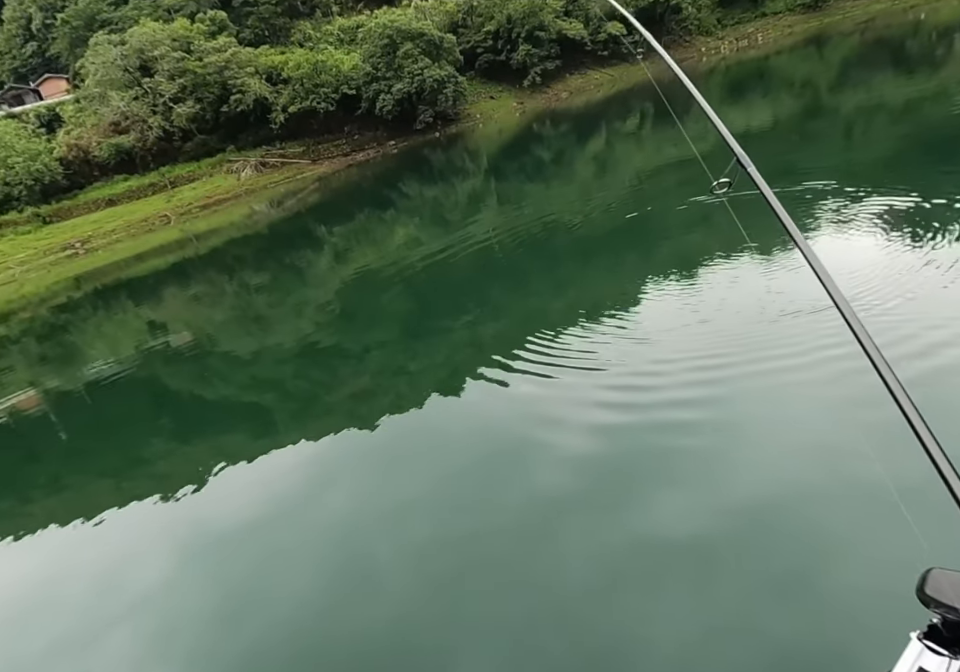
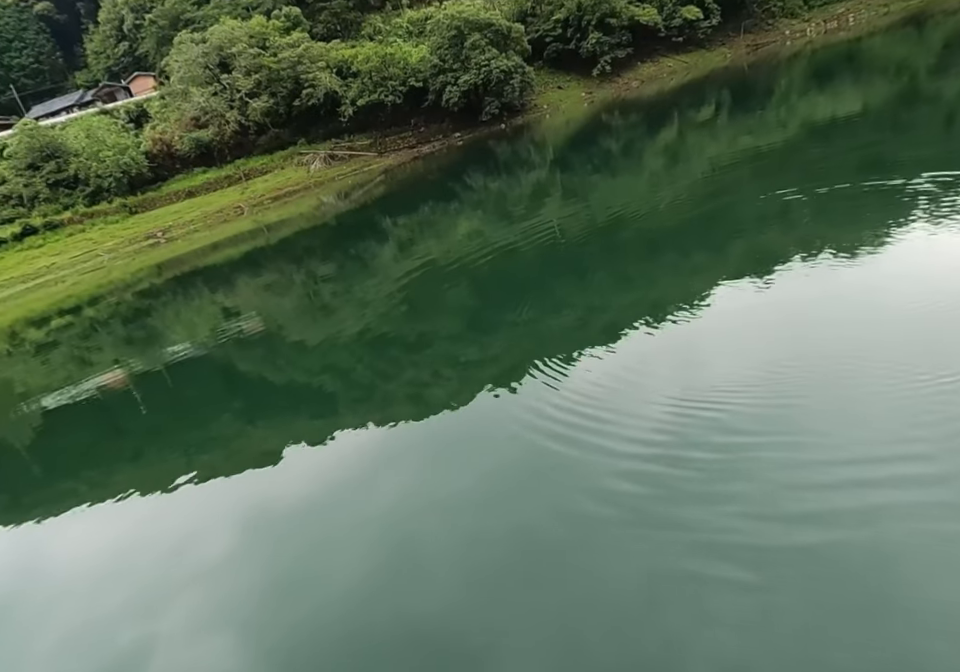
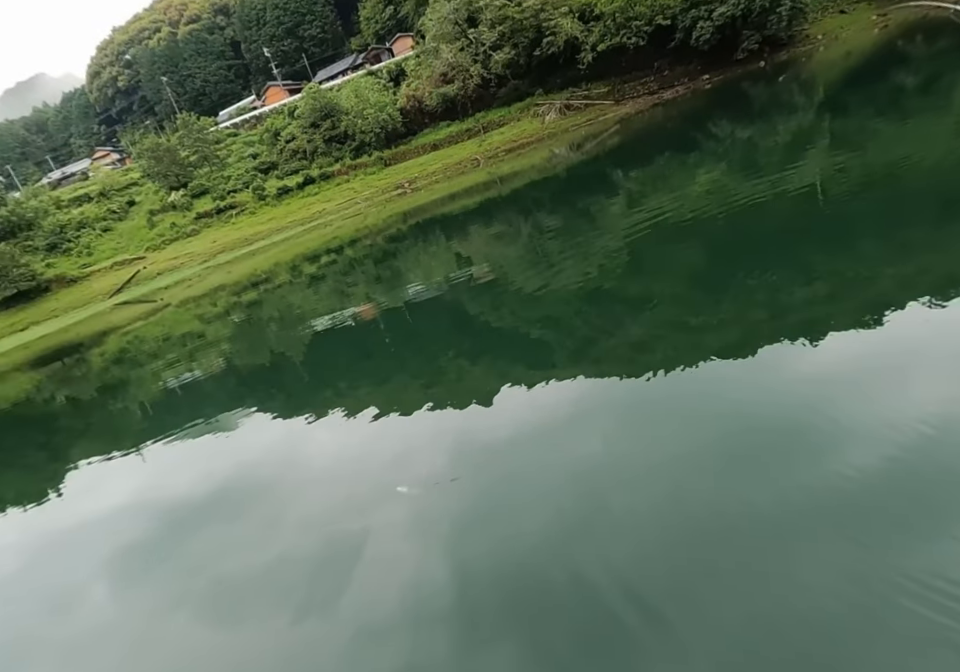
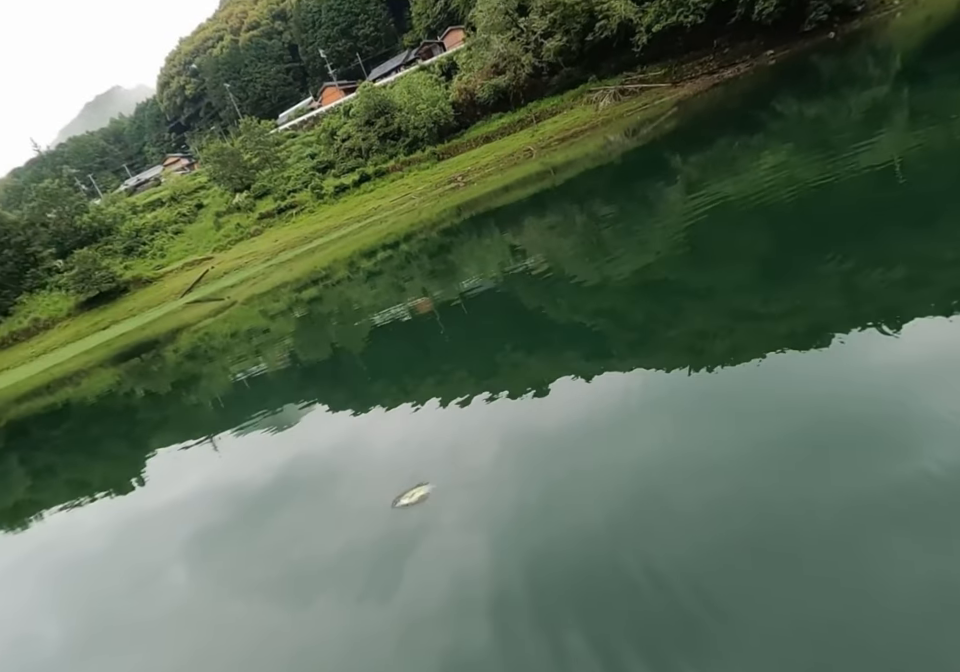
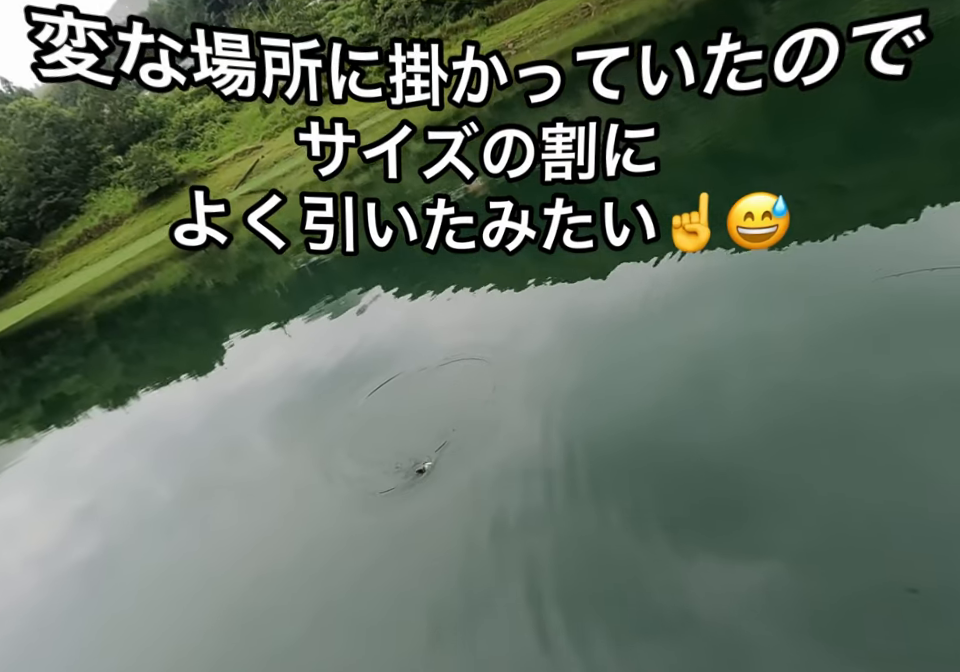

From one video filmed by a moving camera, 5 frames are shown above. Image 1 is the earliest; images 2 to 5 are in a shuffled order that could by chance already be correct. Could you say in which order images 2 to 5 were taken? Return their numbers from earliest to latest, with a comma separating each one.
2, 3, 4, 5
